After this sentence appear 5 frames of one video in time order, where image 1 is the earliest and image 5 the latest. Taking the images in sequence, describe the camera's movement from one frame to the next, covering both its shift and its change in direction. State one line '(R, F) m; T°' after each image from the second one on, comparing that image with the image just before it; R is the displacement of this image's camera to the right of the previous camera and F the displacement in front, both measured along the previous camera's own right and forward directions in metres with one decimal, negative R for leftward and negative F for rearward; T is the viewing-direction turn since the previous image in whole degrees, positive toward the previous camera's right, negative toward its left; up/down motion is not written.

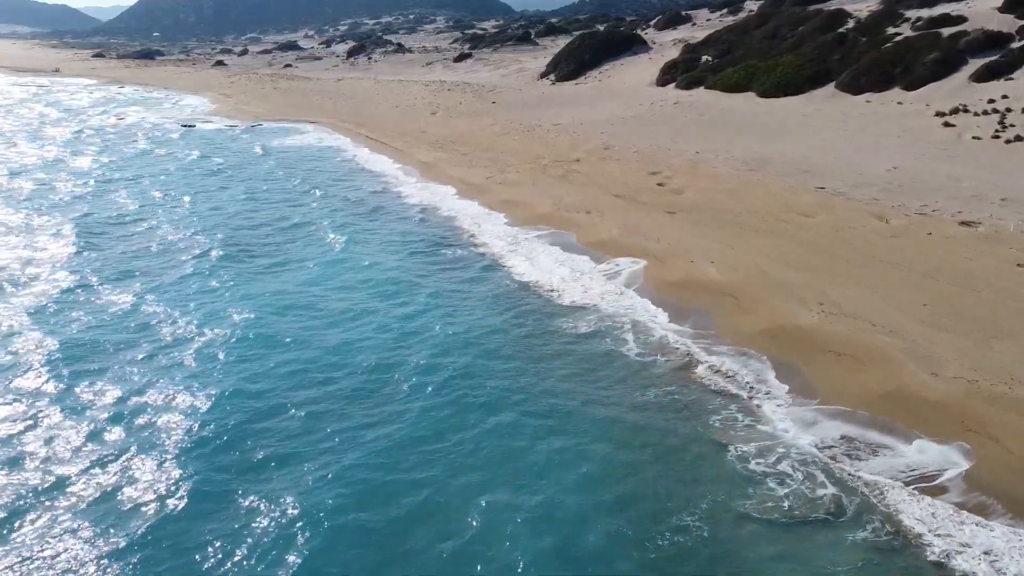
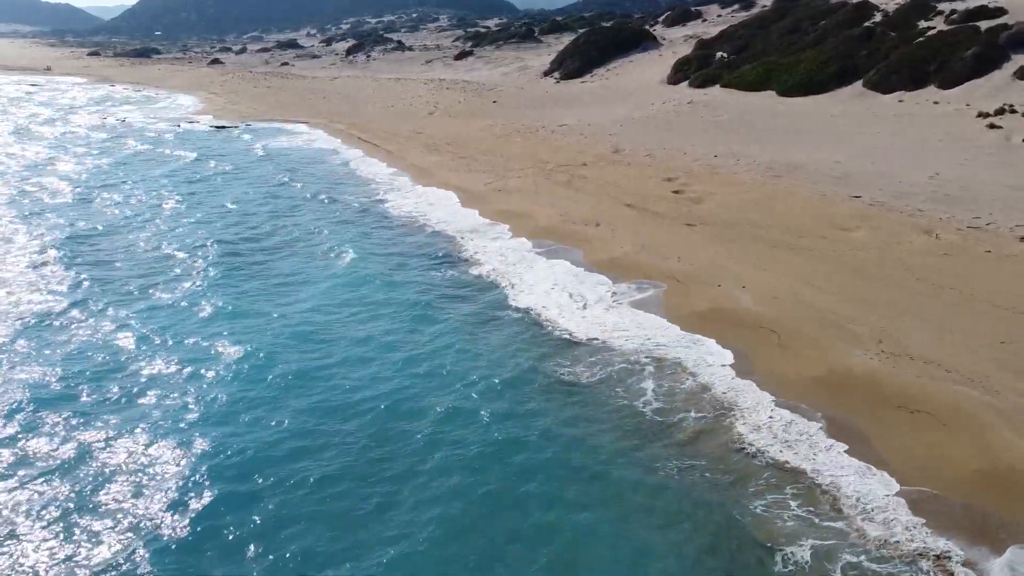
(0.0, +1.3) m; 0°
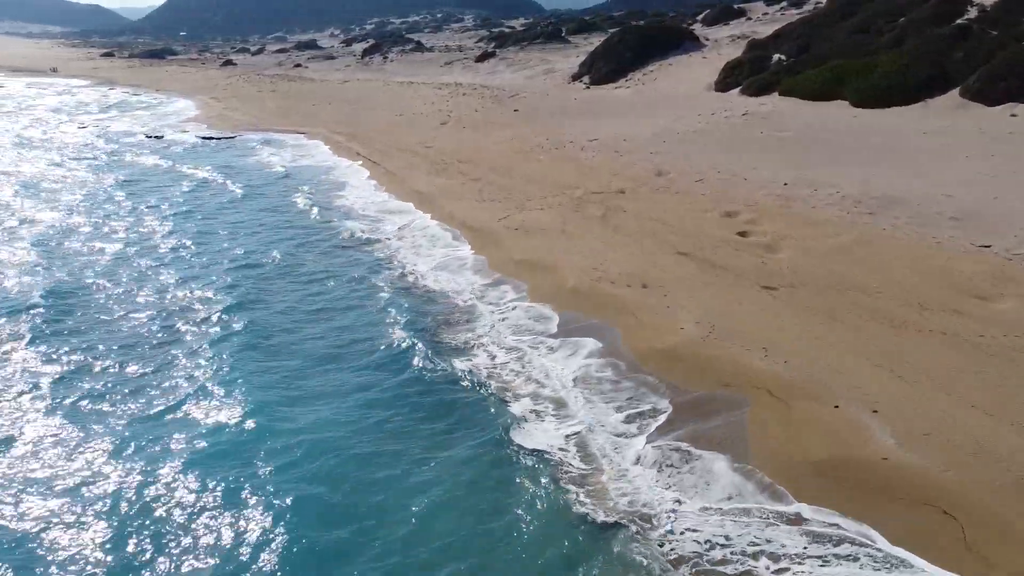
(+0.1, +2.7) m; -2°
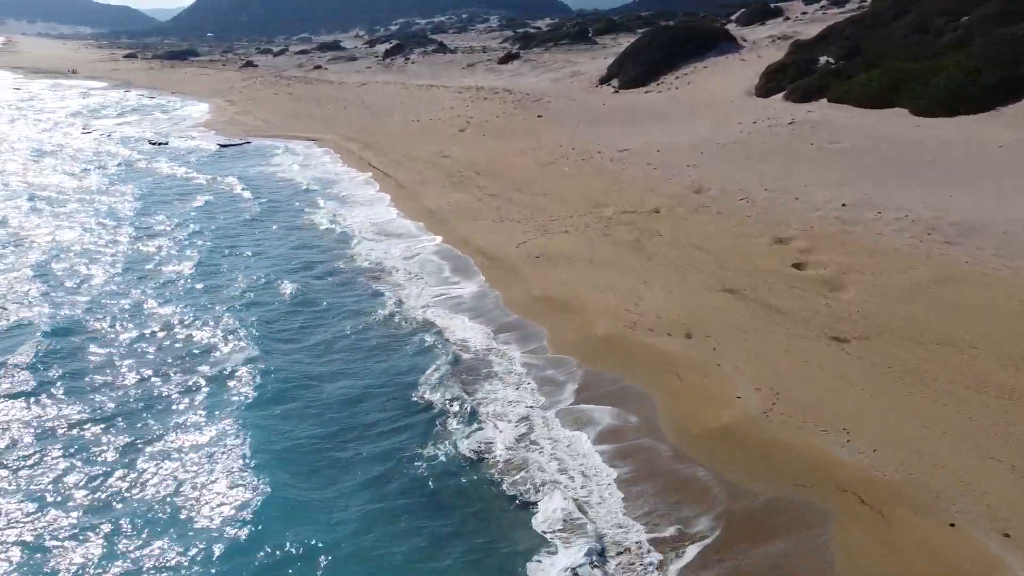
(0.0, +1.2) m; -2°
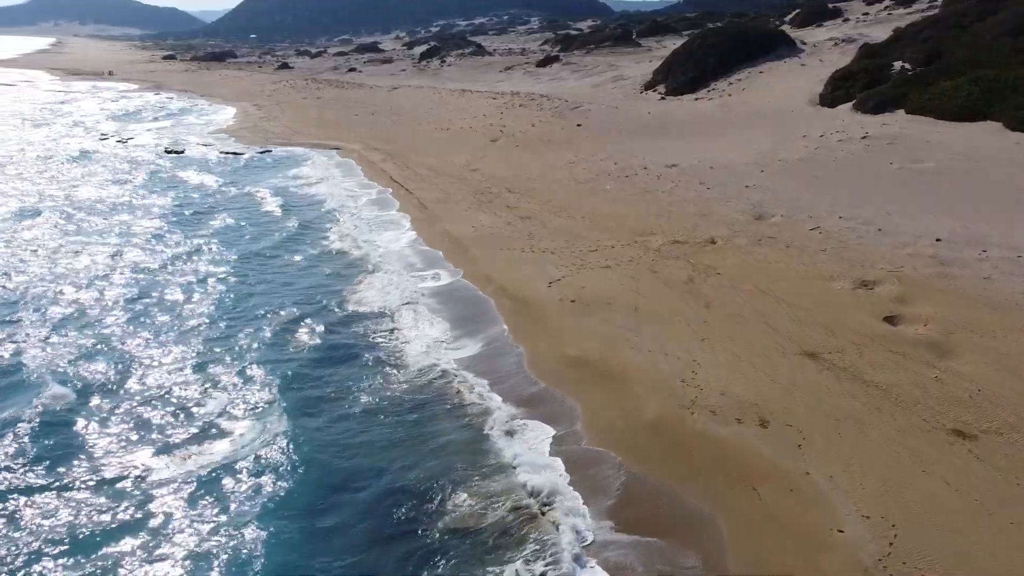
(+0.1, +1.4) m; -3°
